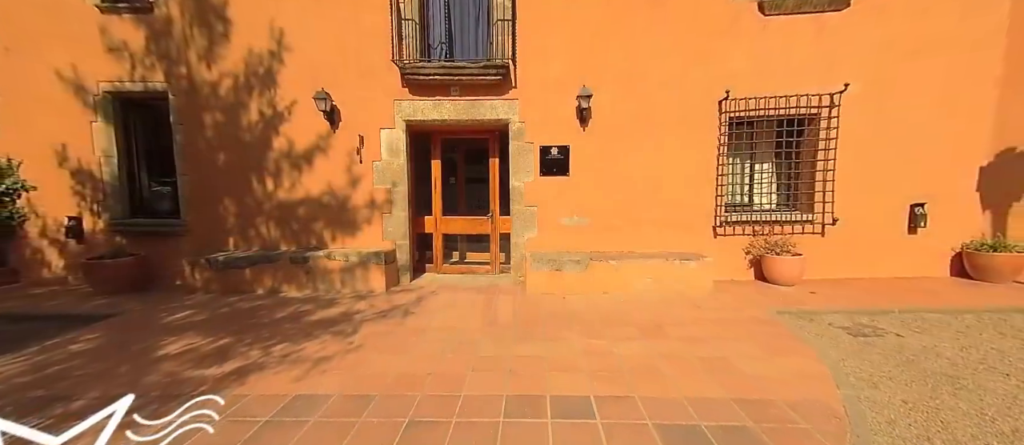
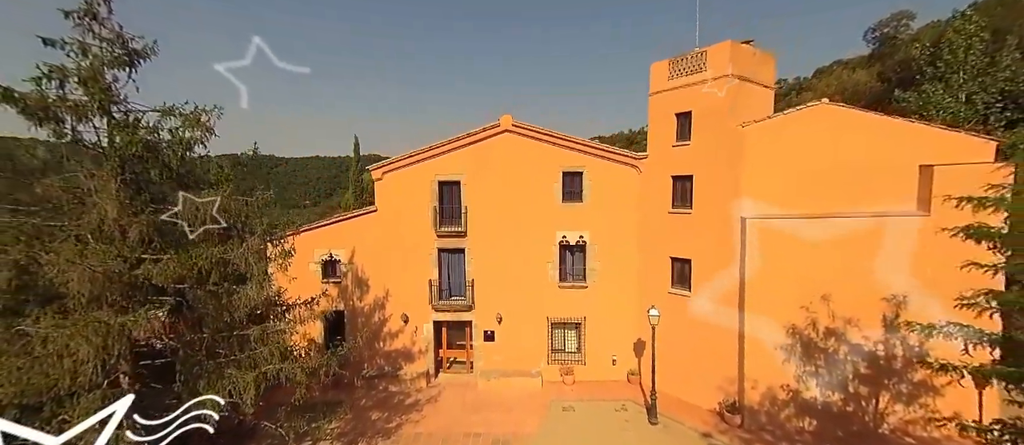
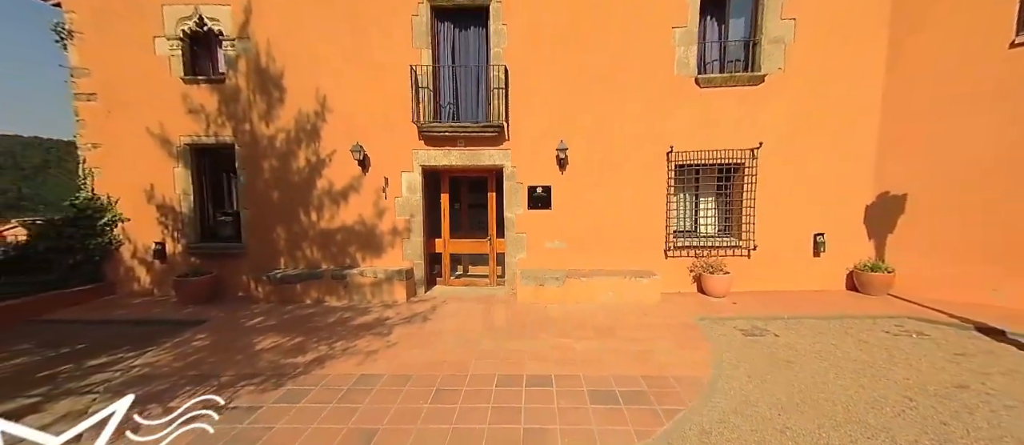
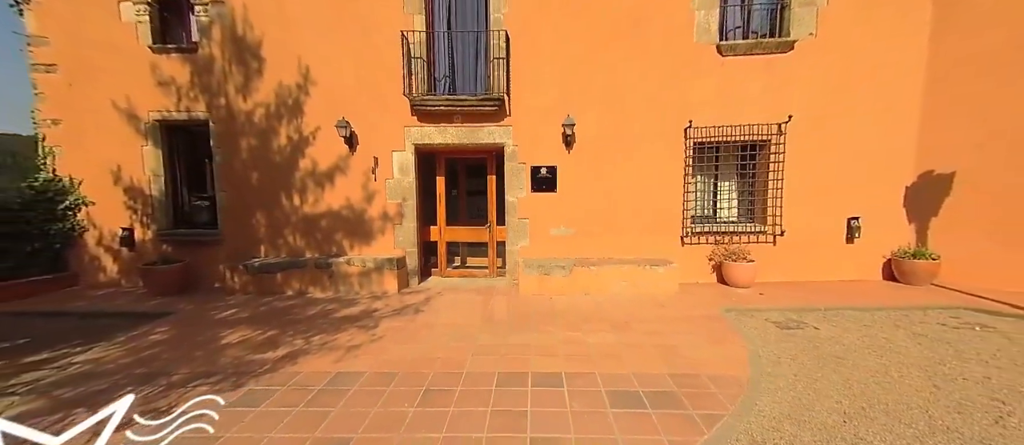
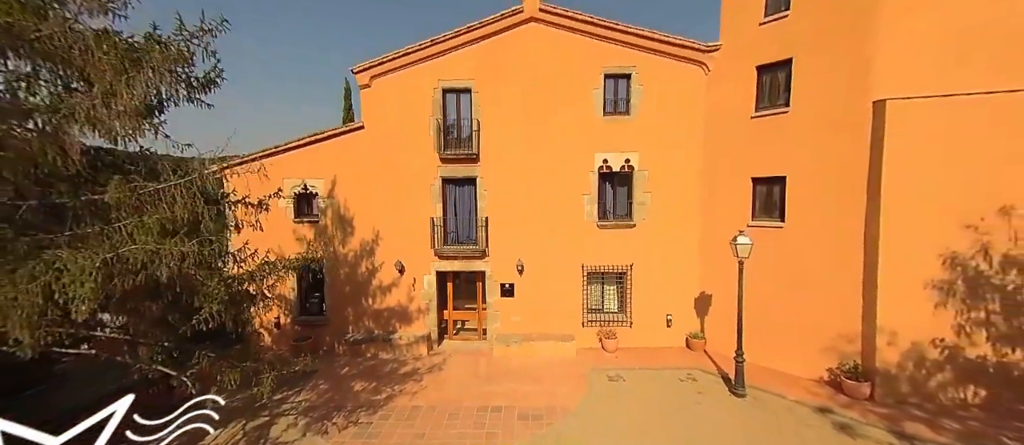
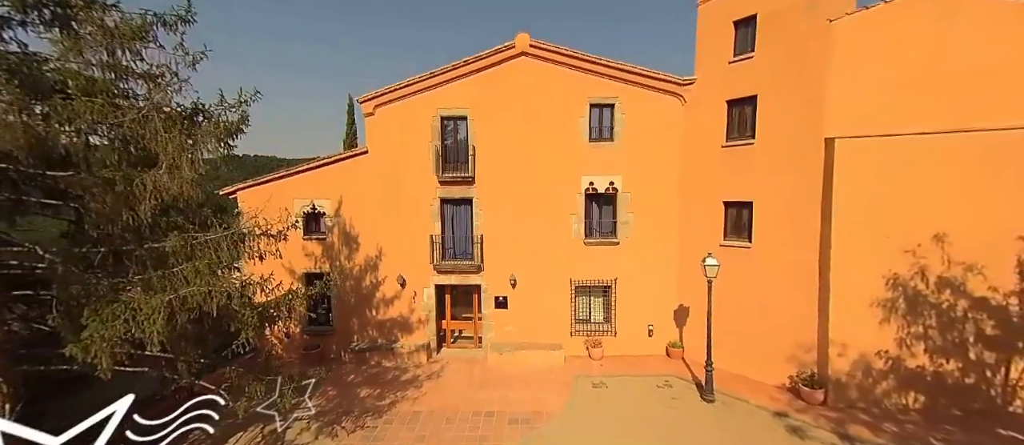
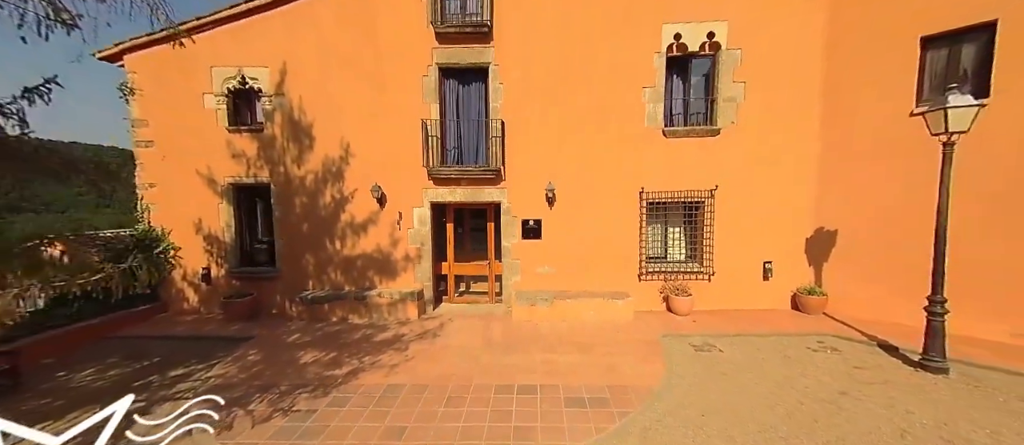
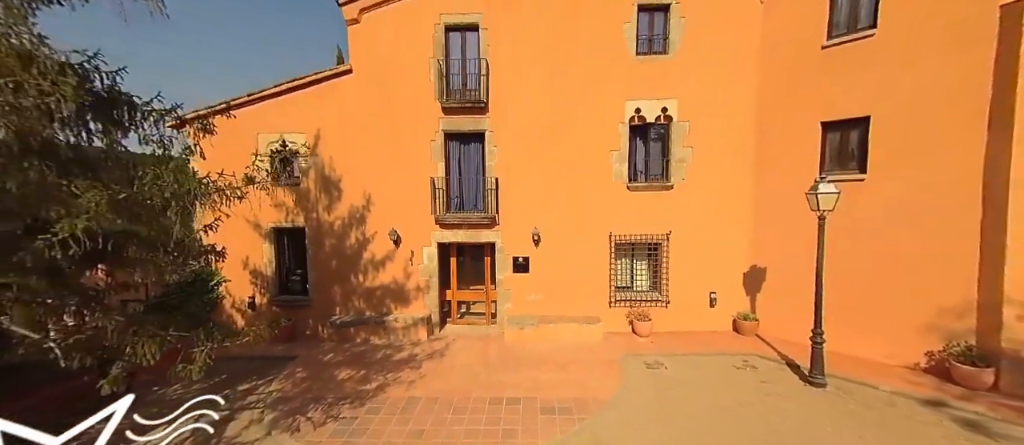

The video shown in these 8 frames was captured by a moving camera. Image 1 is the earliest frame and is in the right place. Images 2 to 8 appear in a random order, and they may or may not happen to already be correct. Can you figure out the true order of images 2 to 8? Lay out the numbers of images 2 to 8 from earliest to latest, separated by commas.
4, 3, 7, 8, 5, 6, 2
